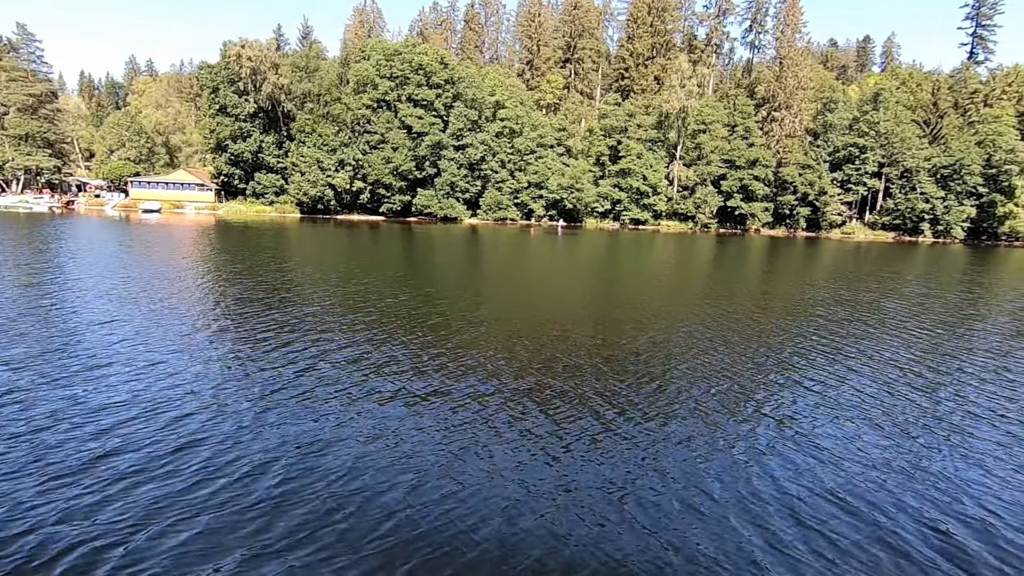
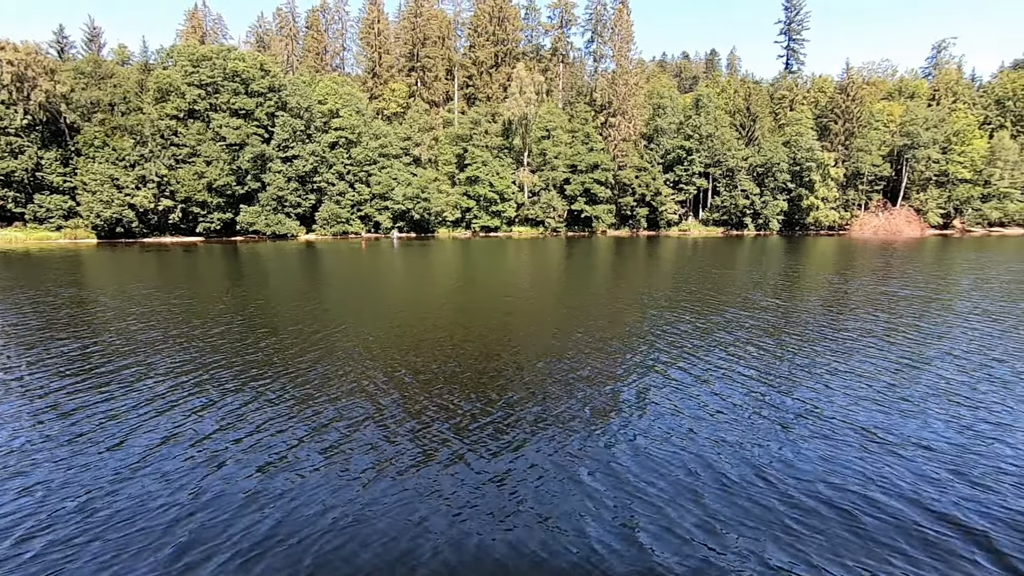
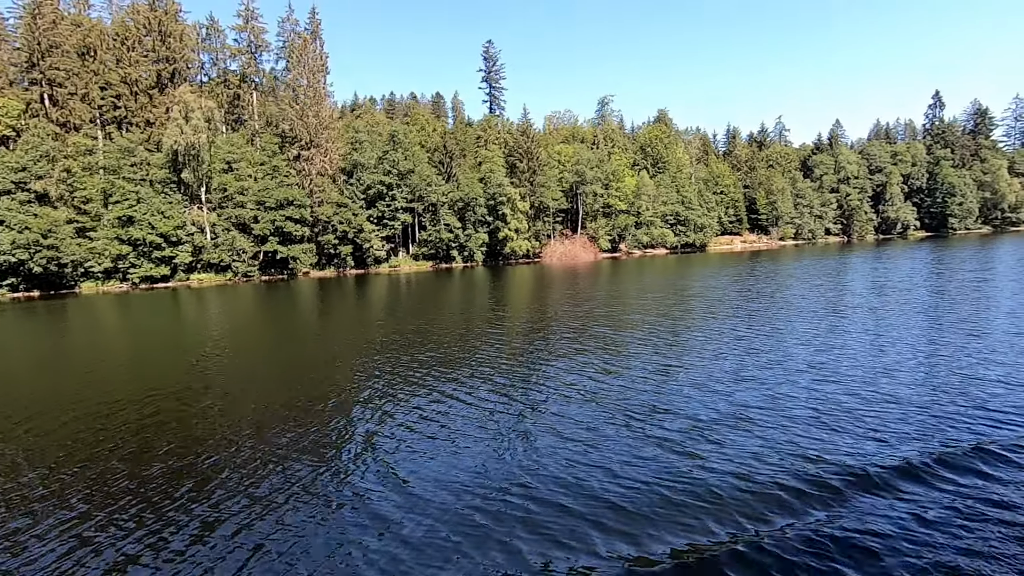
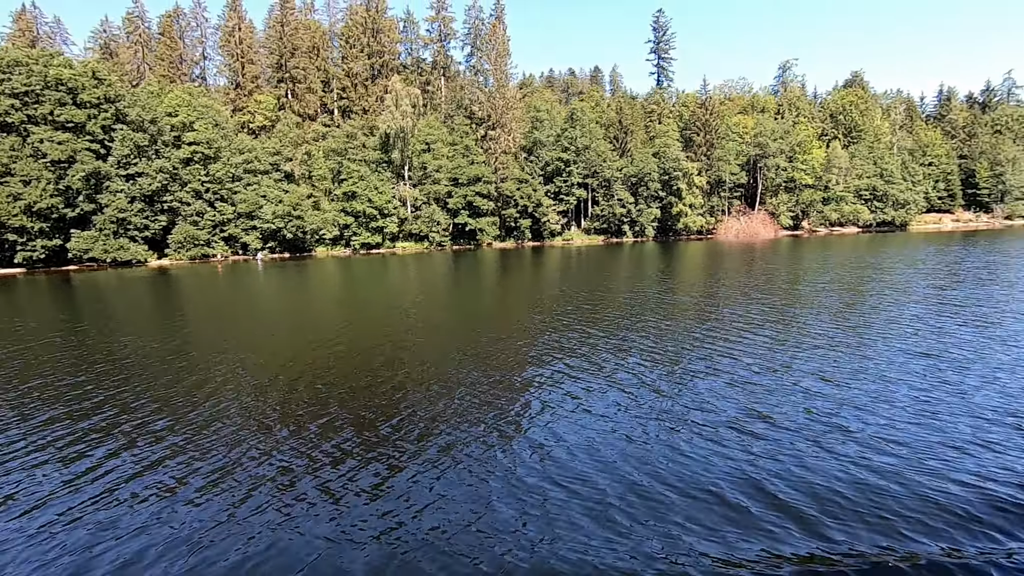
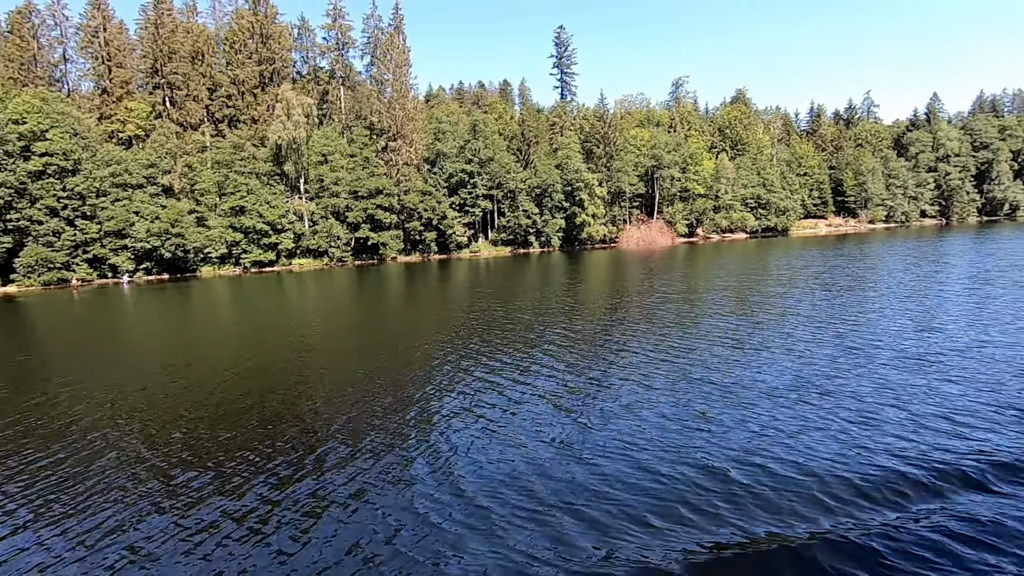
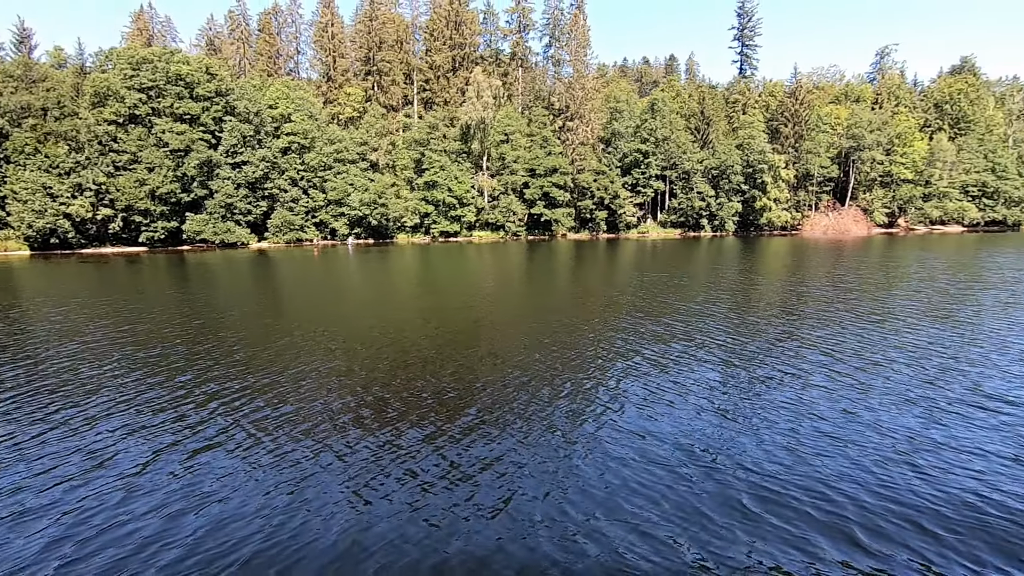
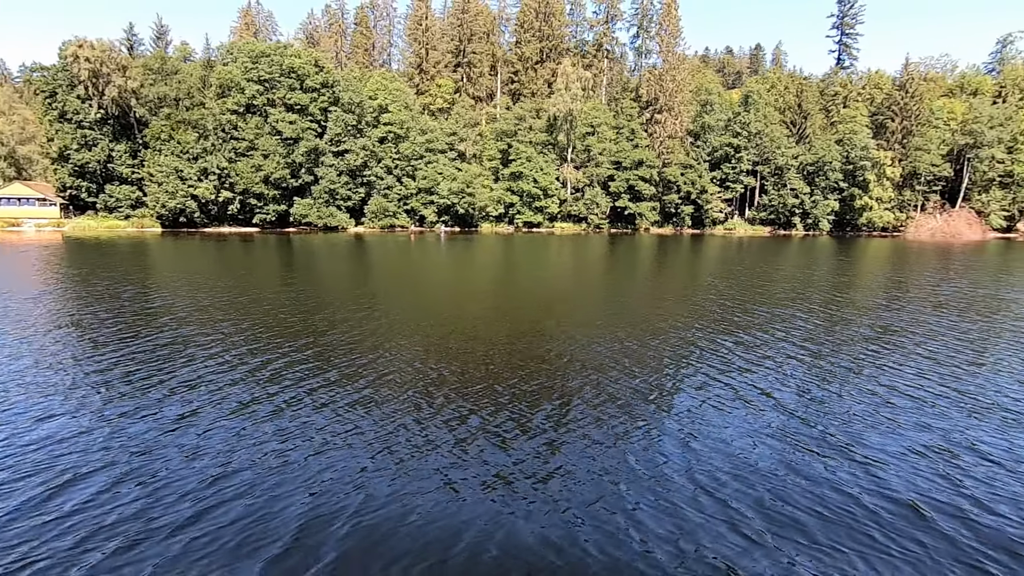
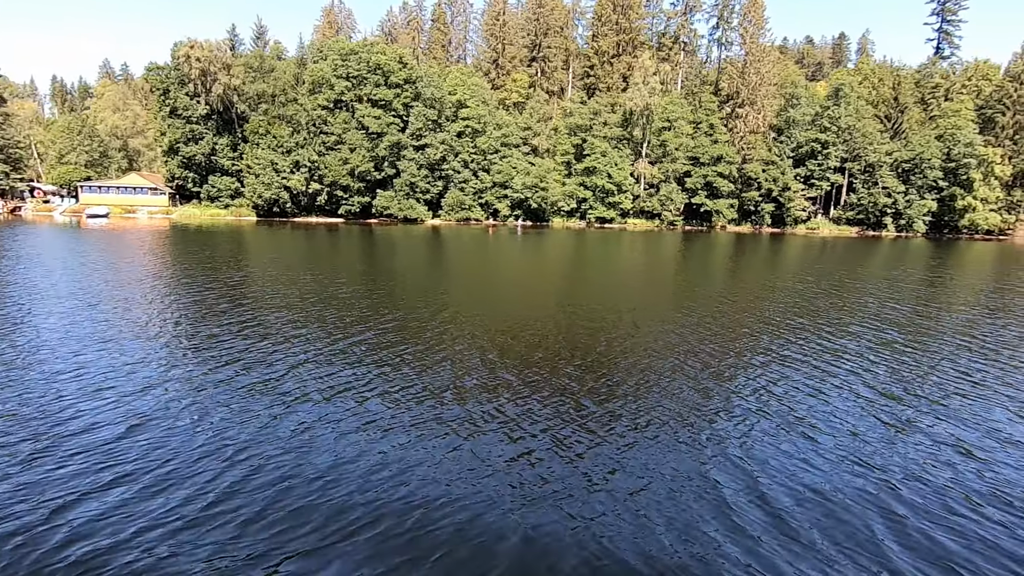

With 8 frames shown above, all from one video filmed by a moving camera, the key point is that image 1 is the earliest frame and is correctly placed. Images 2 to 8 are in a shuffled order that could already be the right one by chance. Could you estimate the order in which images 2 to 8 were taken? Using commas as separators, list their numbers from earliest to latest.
8, 7, 2, 6, 4, 5, 3
